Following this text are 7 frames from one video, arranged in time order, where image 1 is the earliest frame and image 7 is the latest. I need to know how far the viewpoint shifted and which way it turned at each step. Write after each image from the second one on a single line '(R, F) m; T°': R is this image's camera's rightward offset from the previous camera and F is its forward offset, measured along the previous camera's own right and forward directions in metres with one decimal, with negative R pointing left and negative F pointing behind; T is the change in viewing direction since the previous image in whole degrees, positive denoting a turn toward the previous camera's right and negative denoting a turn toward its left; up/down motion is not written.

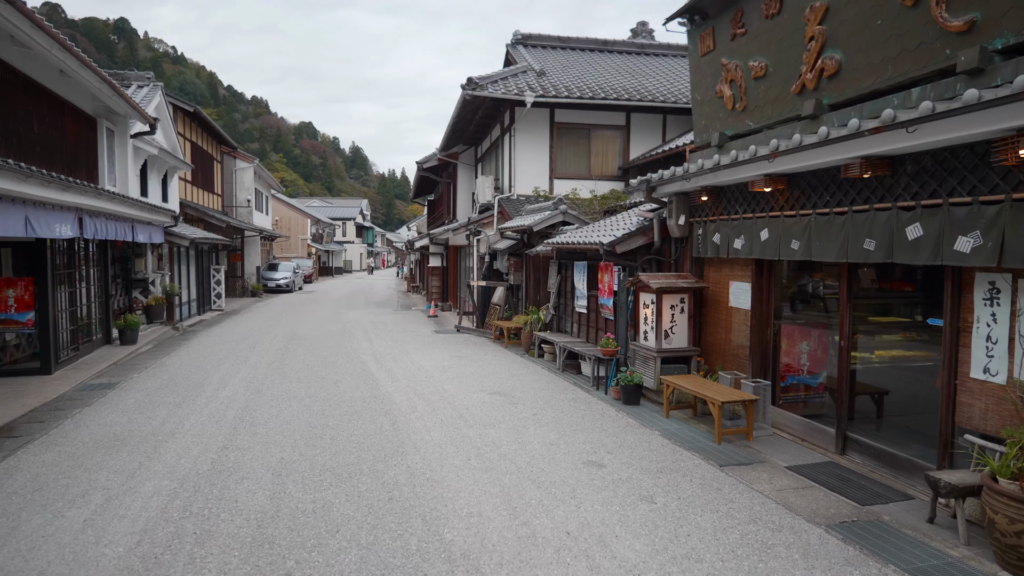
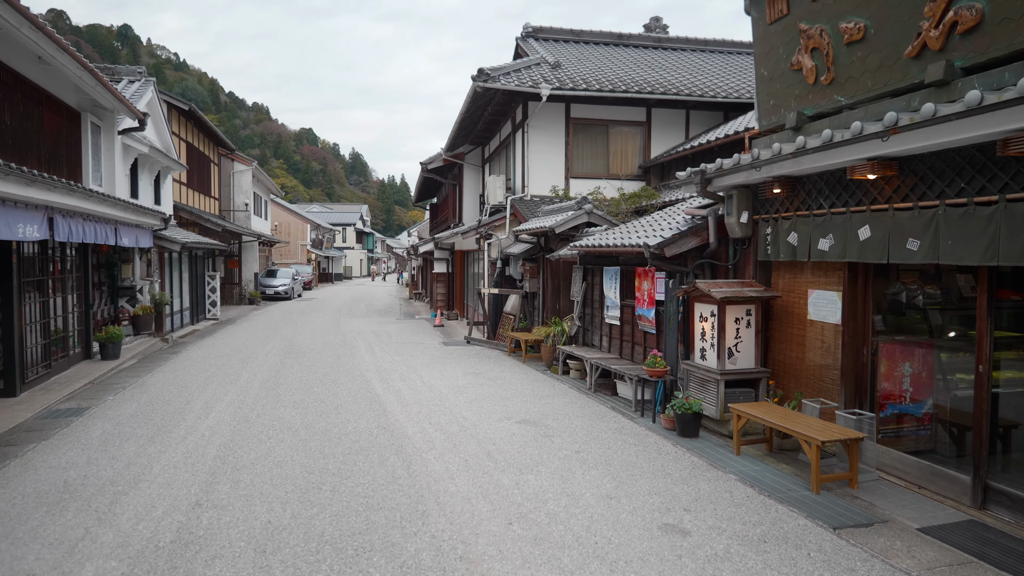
(-0.3, +1.1) m; 0°
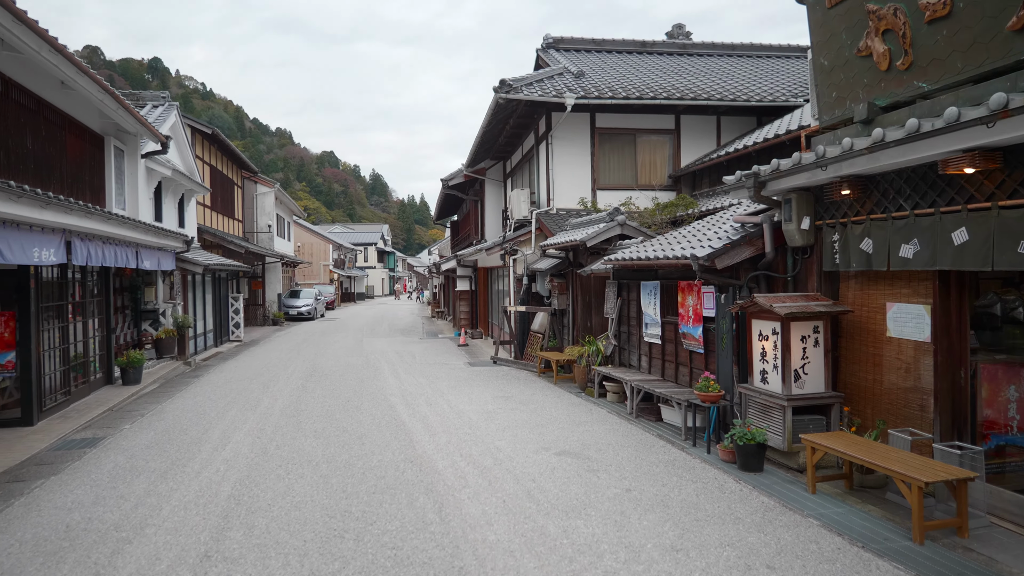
(-0.1, +0.5) m; -2°
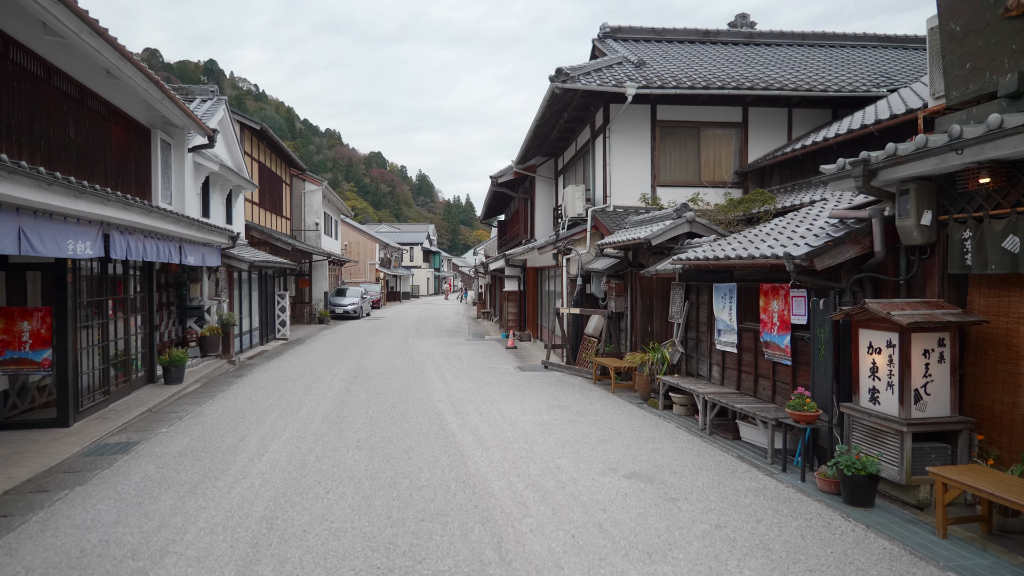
(-0.2, +0.6) m; -4°
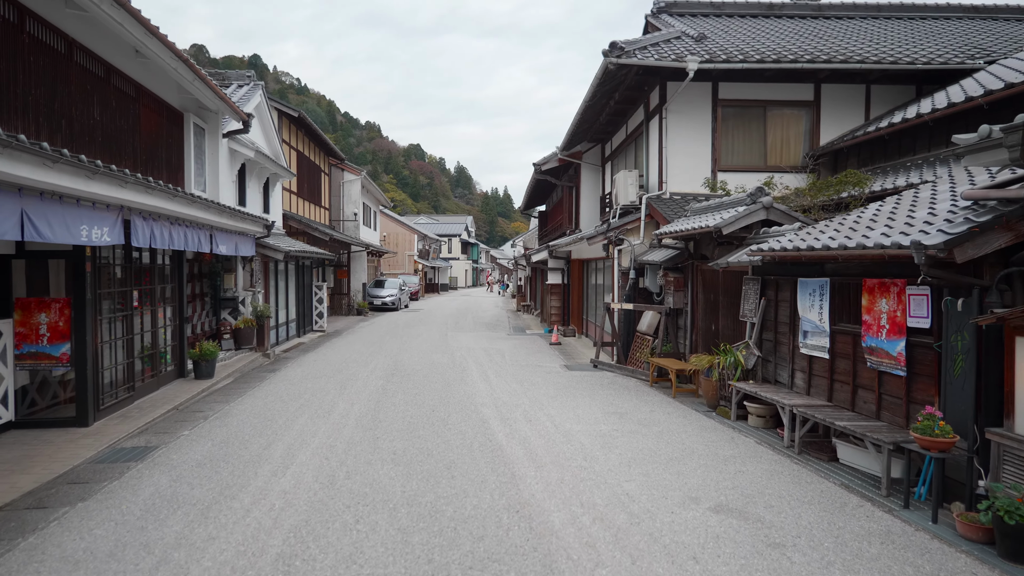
(-0.2, +0.8) m; -3°
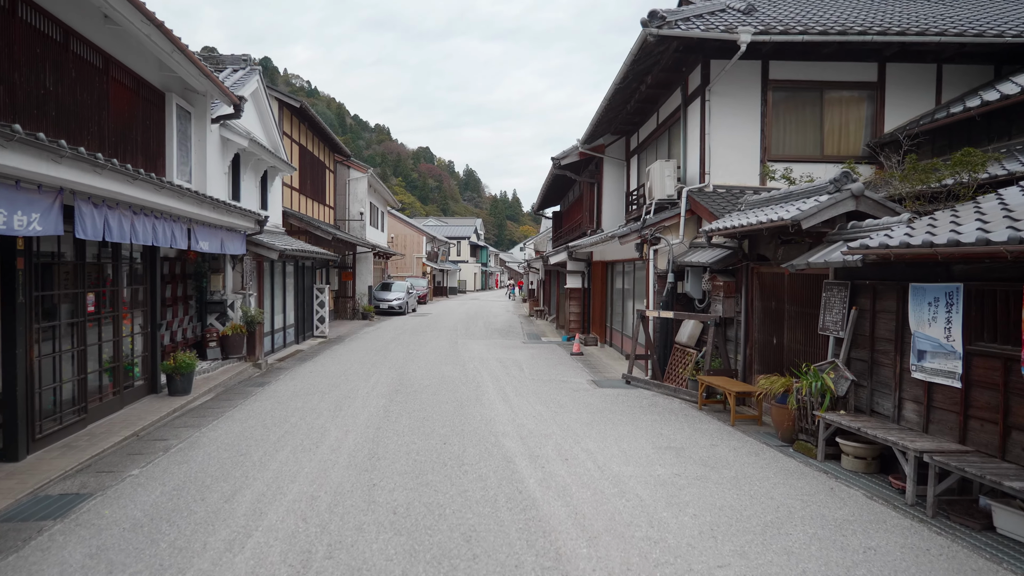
(-0.2, +1.4) m; -1°
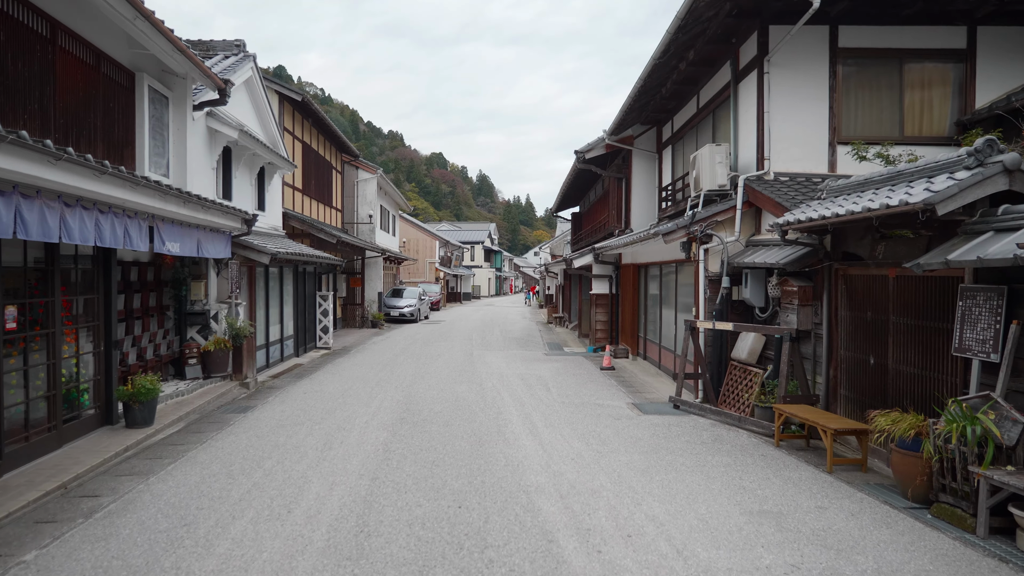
(-0.2, +1.5) m; -1°
